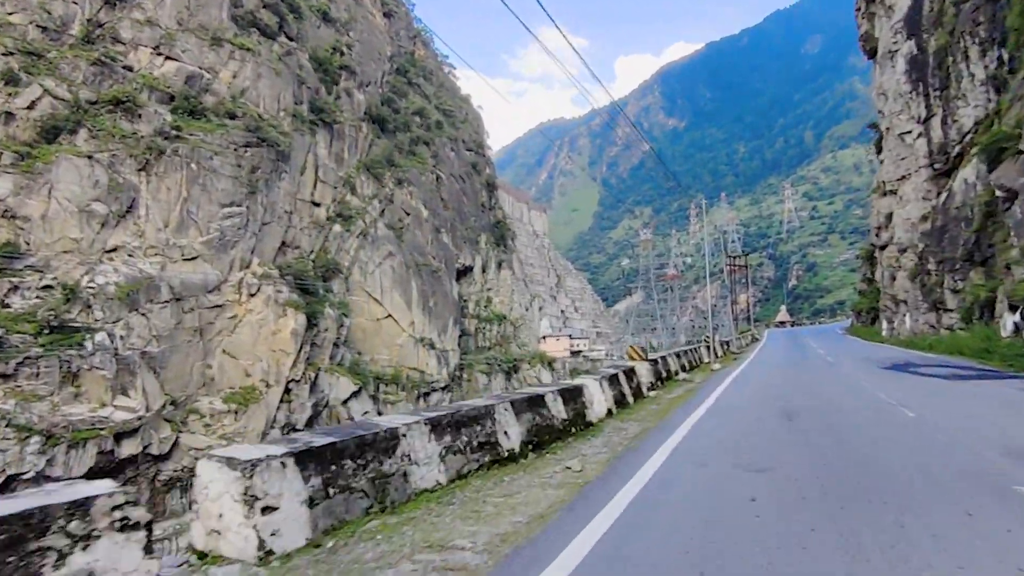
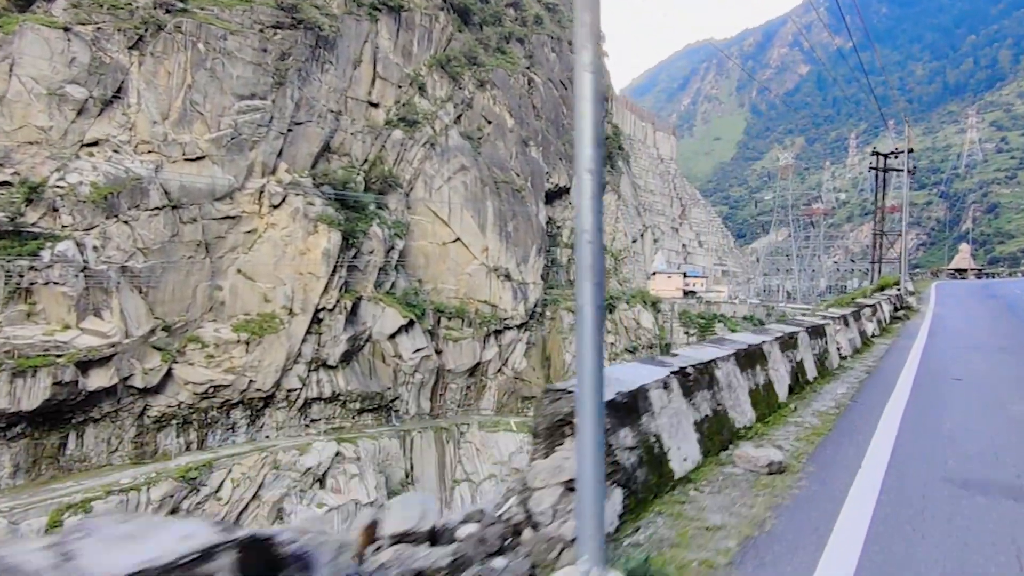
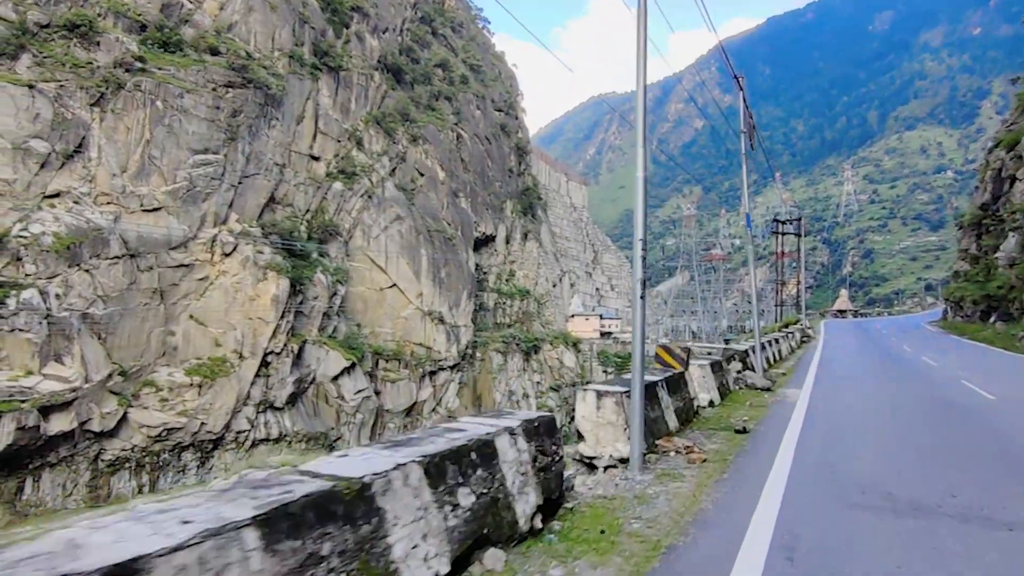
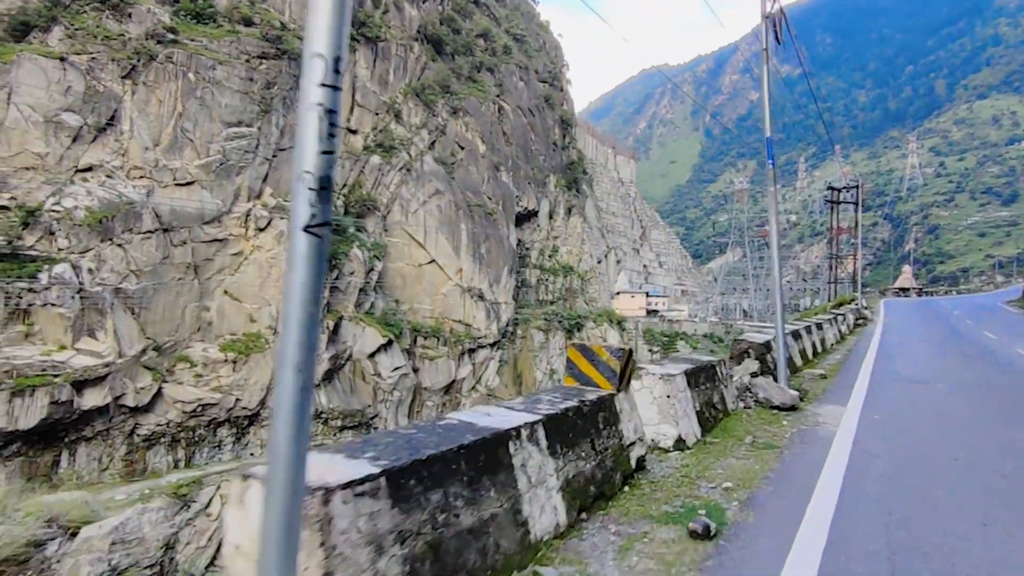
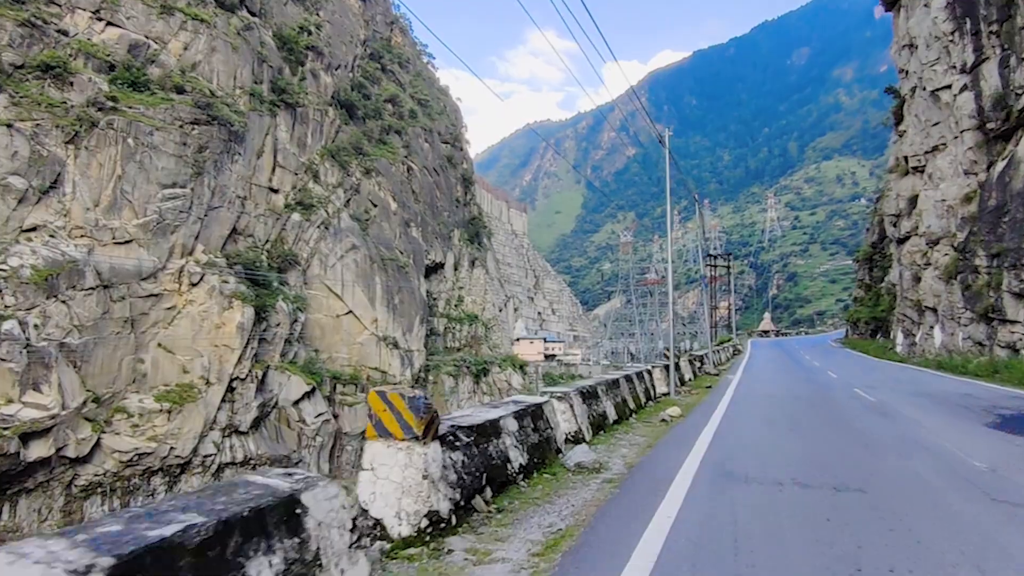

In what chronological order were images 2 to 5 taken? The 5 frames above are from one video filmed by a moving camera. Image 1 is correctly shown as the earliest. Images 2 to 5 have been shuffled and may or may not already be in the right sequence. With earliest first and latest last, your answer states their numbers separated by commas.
5, 3, 4, 2
